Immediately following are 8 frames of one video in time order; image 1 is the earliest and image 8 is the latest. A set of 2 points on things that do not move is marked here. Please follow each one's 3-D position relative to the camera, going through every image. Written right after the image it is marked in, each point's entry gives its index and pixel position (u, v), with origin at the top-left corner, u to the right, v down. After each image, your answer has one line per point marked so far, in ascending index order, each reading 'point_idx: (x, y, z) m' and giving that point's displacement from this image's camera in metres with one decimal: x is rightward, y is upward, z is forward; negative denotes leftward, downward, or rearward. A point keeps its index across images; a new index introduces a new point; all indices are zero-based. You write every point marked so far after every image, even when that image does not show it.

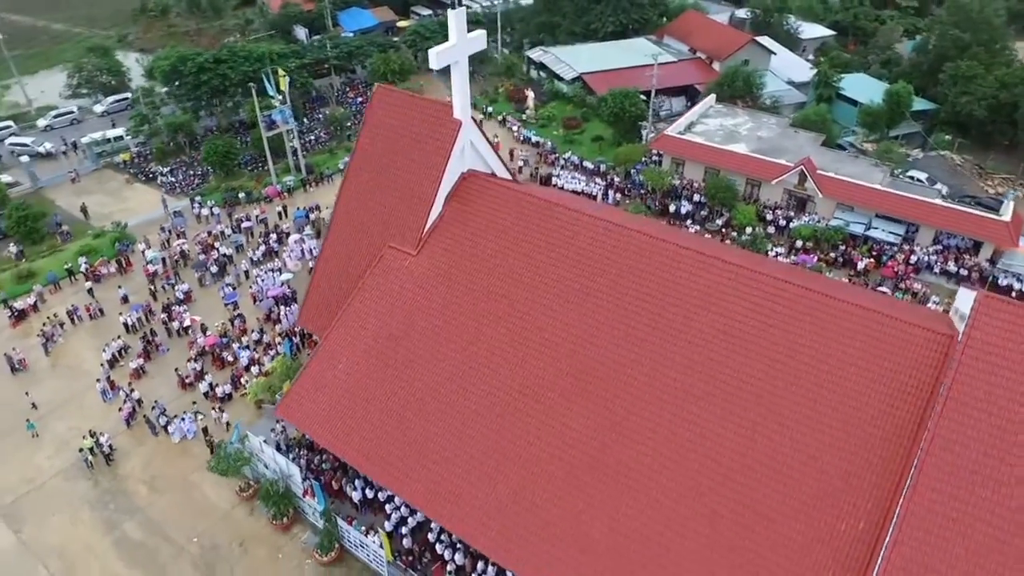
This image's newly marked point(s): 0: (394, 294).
0: (-3.5, -0.2, +18.7) m
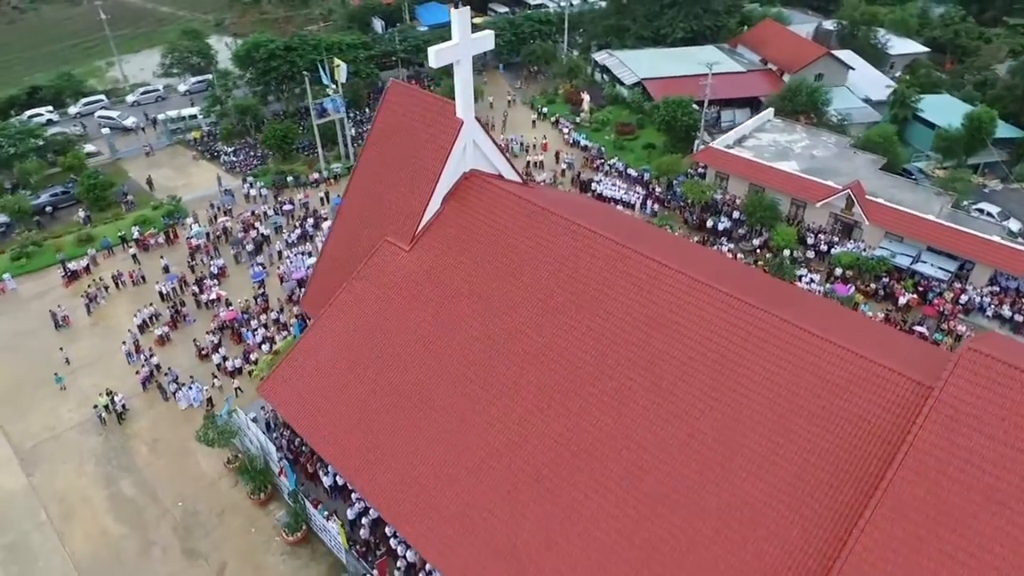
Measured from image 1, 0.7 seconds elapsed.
0: (-3.8, 0.0, +18.9) m
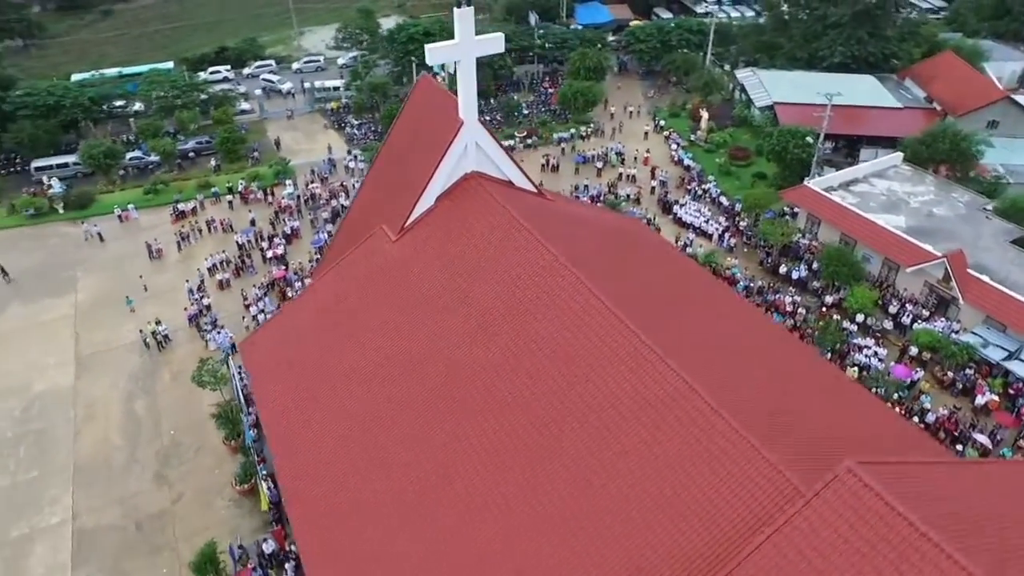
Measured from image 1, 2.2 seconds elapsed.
0: (-4.4, +0.5, +19.4) m
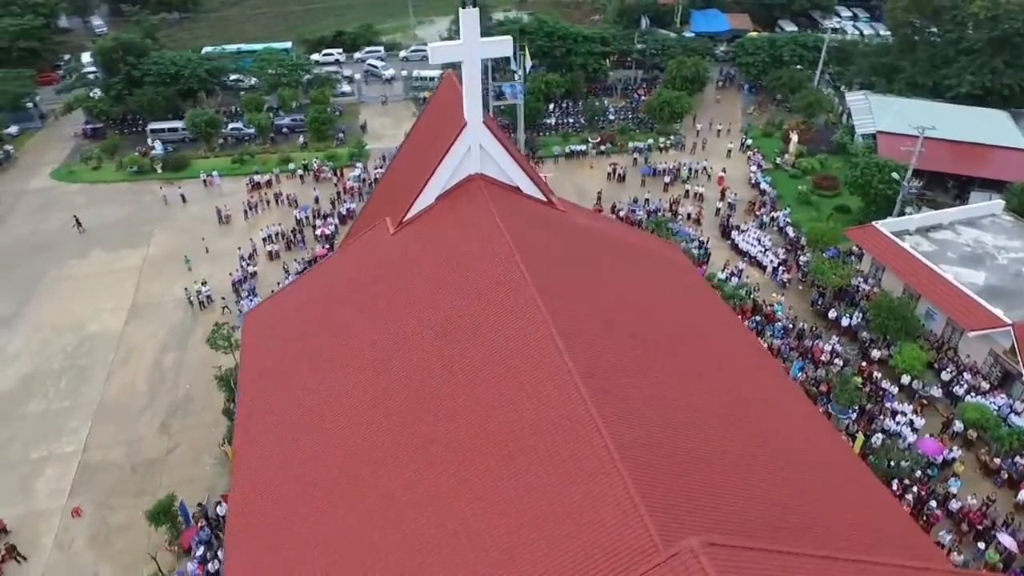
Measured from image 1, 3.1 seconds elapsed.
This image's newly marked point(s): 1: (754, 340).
0: (-4.6, +0.9, +19.8) m
1: (+7.1, -1.8, +20.0) m
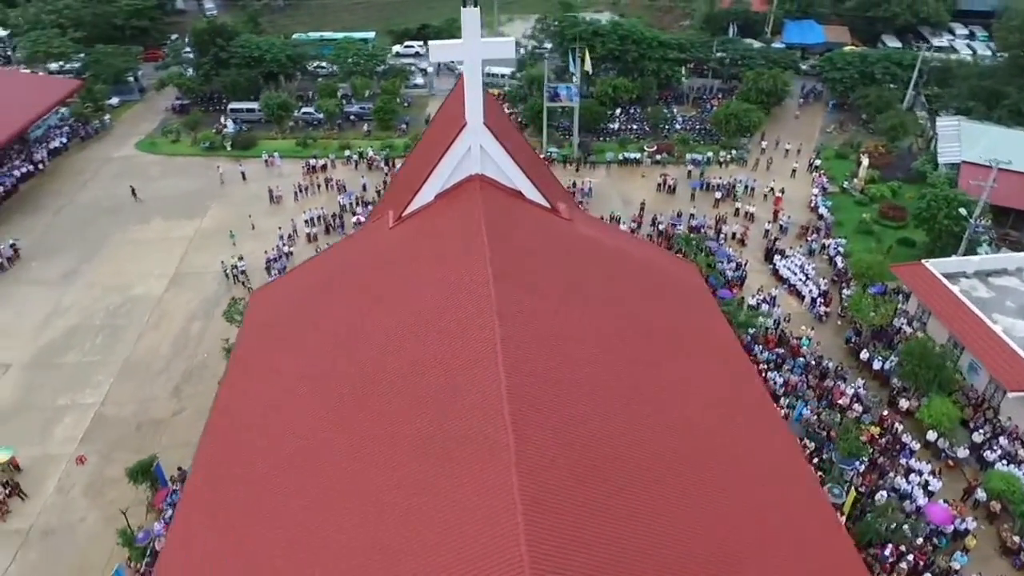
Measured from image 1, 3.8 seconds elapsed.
0: (-4.7, +1.2, +20.1) m
1: (+6.6, -2.6, +18.7) m
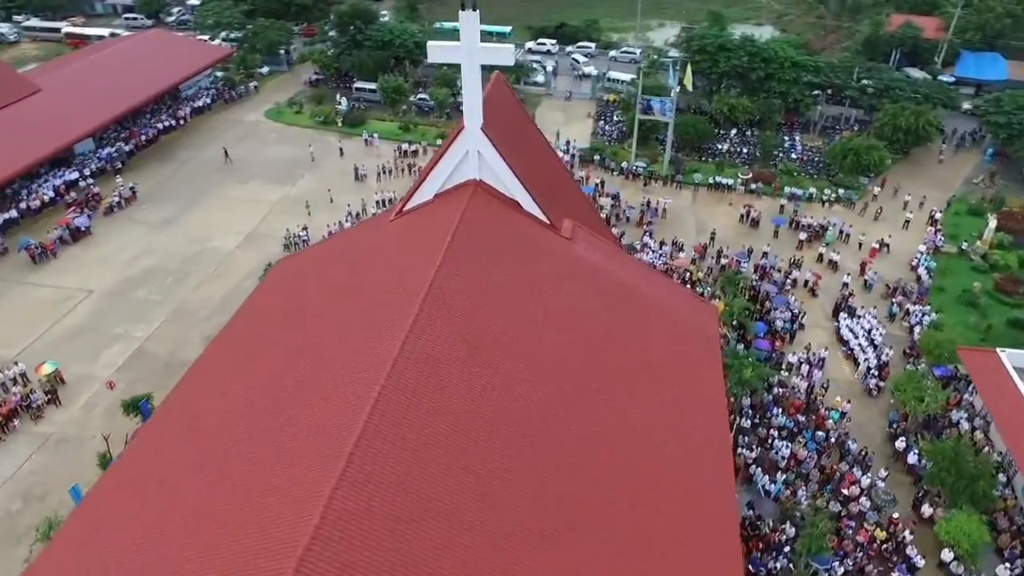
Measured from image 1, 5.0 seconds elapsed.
0: (-4.7, +1.6, +20.7) m
1: (+5.3, -4.0, +16.9) m
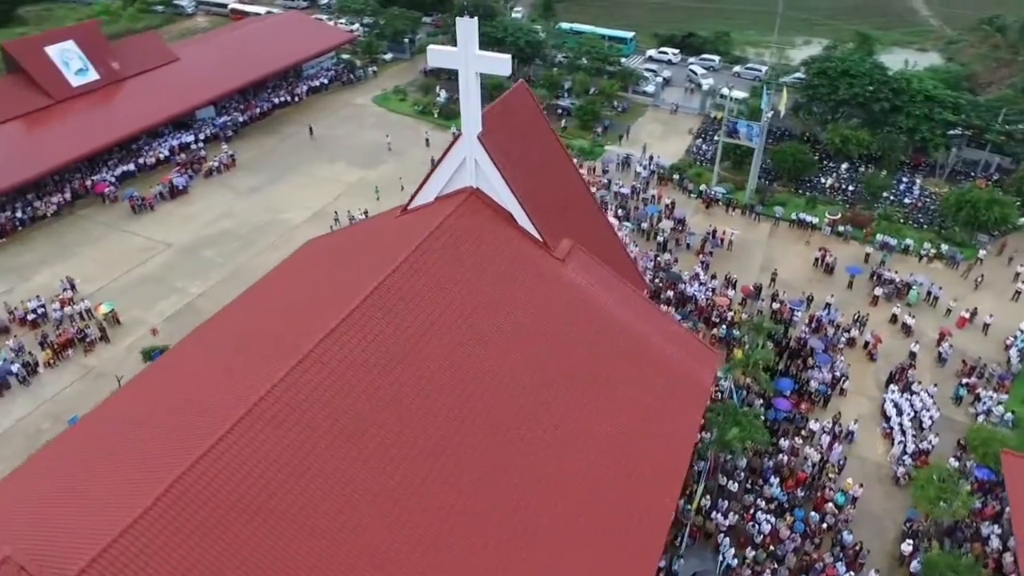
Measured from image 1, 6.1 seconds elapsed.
0: (-4.5, +1.9, +21.1) m
1: (+3.6, -5.1, +15.6) m
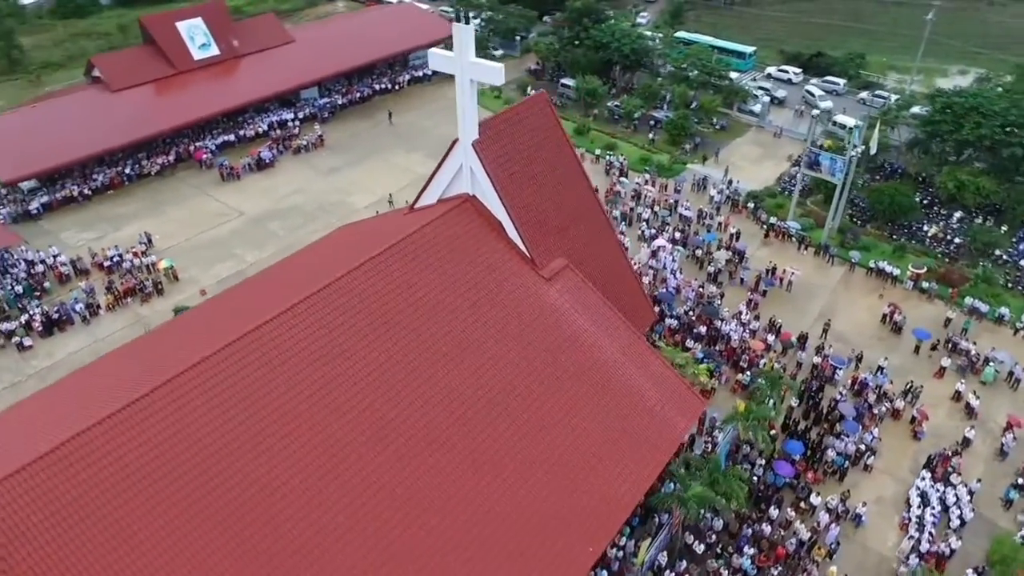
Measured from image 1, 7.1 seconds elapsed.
0: (-4.2, +2.1, +21.5) m
1: (+1.7, -5.8, +14.7) m
